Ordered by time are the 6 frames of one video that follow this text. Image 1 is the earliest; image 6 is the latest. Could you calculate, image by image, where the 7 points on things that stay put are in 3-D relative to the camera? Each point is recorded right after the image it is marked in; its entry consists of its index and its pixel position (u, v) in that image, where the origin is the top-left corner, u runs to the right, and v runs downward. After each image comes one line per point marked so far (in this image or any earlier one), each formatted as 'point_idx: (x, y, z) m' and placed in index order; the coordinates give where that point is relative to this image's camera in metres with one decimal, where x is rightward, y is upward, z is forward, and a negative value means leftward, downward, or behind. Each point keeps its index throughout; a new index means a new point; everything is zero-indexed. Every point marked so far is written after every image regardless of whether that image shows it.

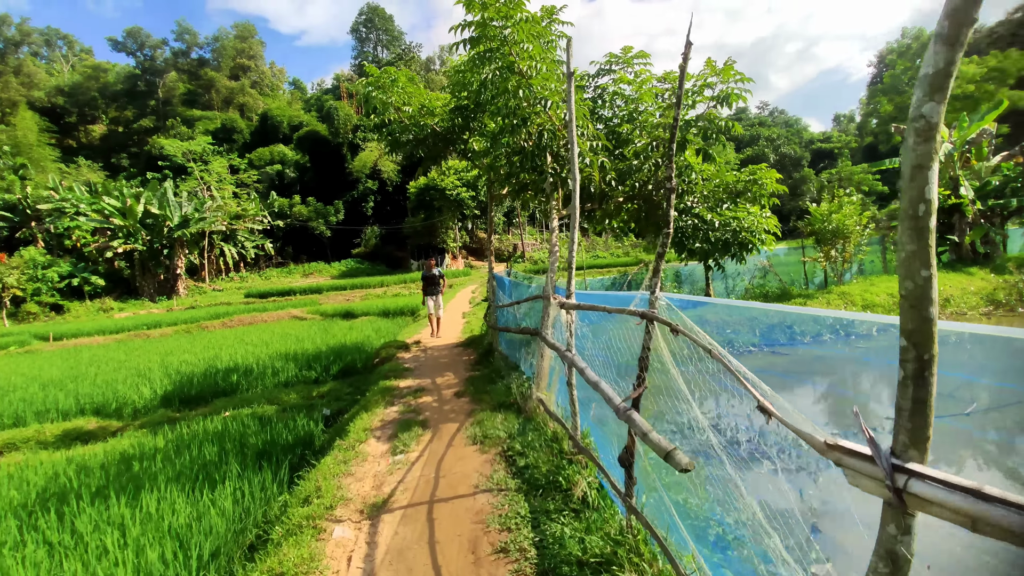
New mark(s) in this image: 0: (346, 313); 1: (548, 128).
0: (-4.7, -0.7, +15.8) m
1: (+0.3, +1.3, +4.3) m
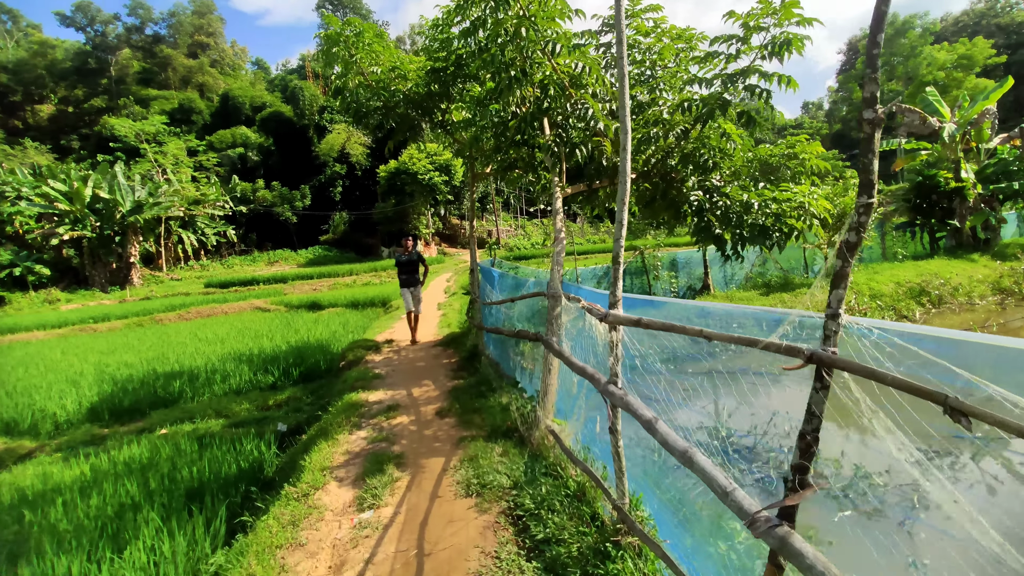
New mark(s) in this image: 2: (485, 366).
0: (-5.3, -0.4, +14.7) m
1: (+0.3, +1.3, +3.5) m
2: (-0.2, -0.6, +4.5) m
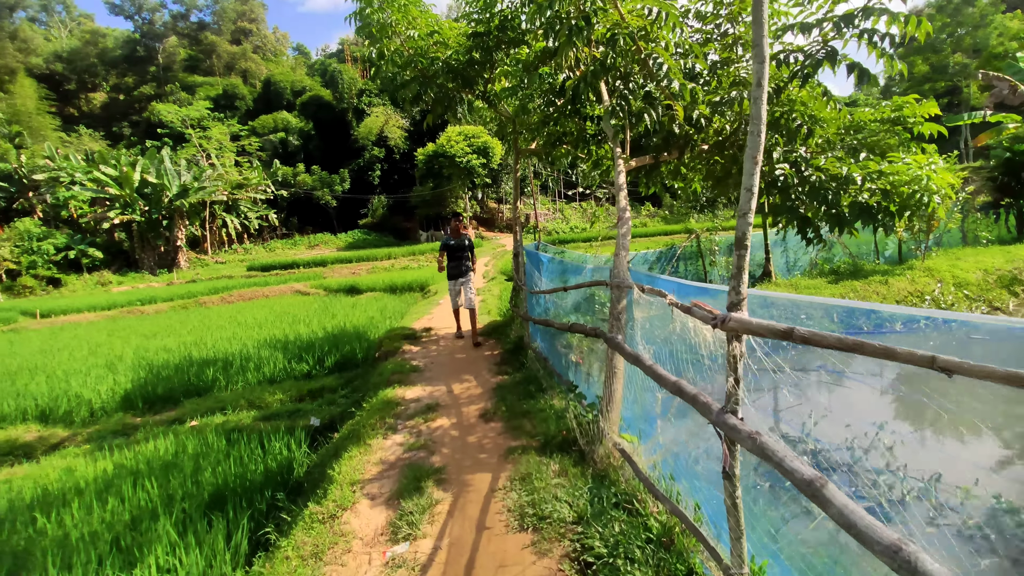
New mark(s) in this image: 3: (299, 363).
0: (-4.2, 0.0, +14.6) m
1: (+0.6, +1.4, +3.0) m
2: (+0.2, -0.5, +4.1) m
3: (-2.3, -0.8, +6.0) m
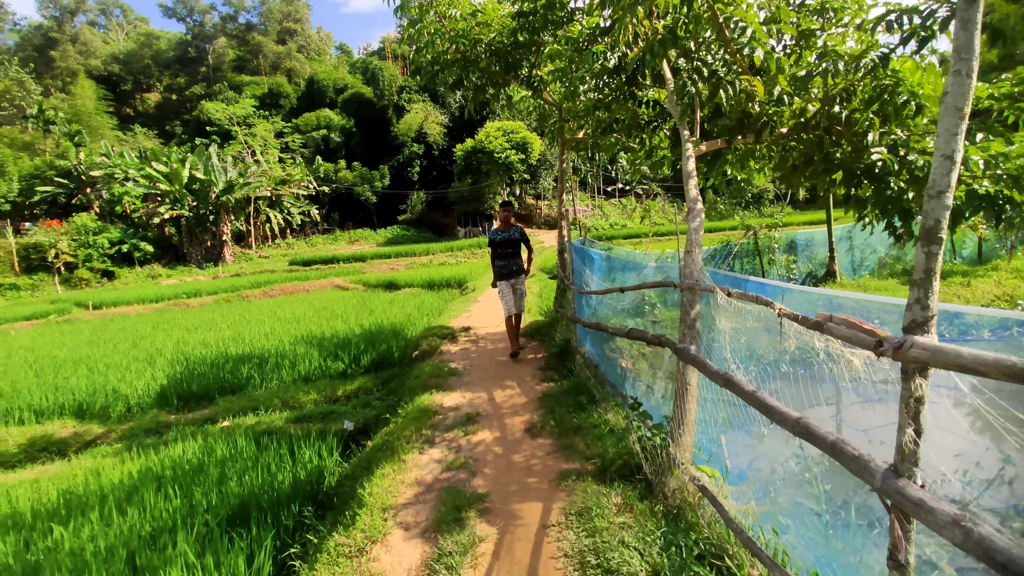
0: (-3.2, +0.1, +14.5) m
1: (+0.8, +1.4, +2.6) m
2: (+0.5, -0.5, +3.7) m
3: (-1.9, -0.8, +5.9) m
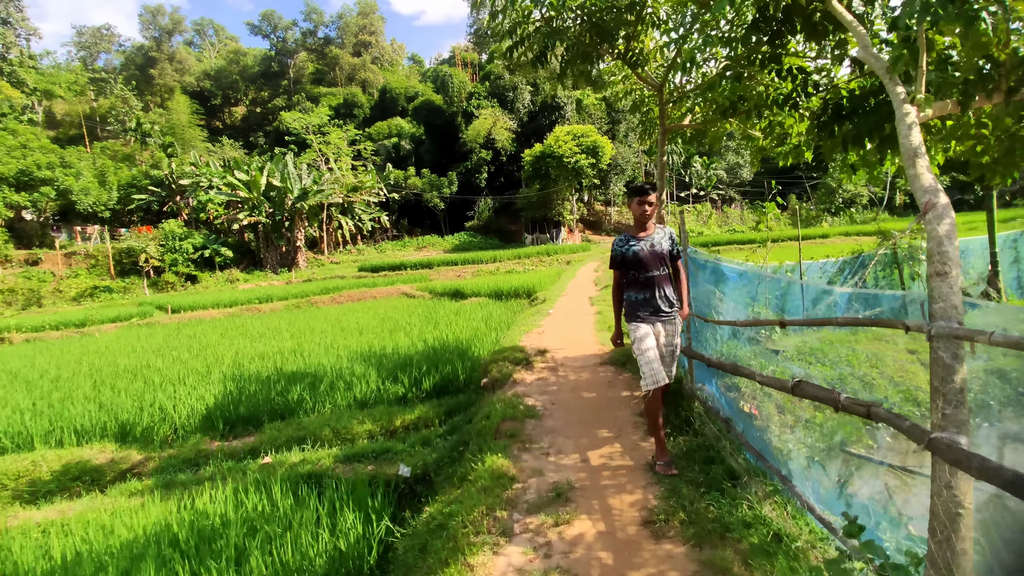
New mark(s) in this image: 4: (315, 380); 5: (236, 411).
0: (-1.4, -0.1, +14.0) m
1: (+1.2, +1.2, +1.7) m
2: (+1.0, -0.7, +2.8) m
3: (-1.1, -0.9, +5.2) m
4: (-1.9, -0.9, +5.4) m
5: (-2.4, -1.1, +4.9) m
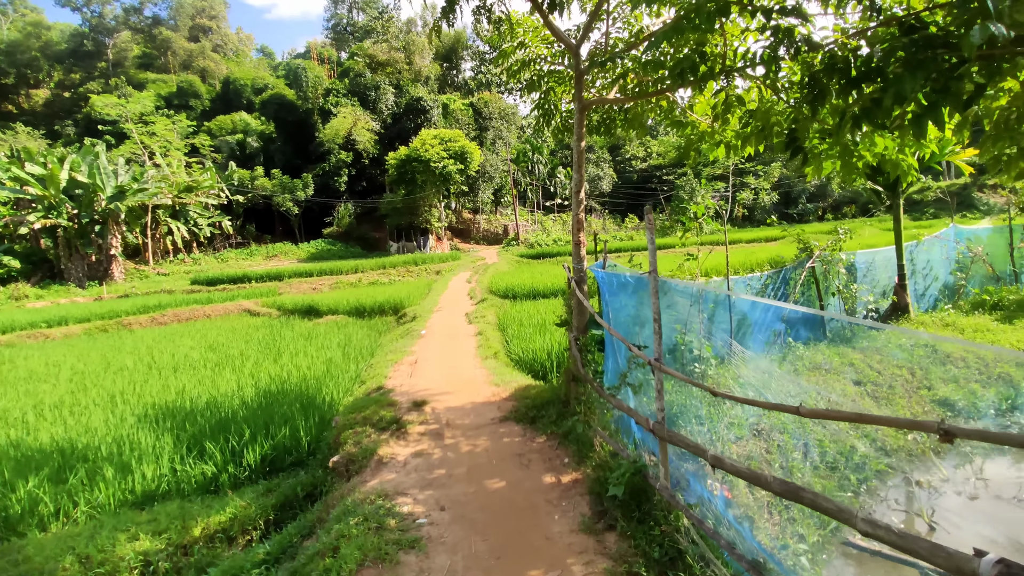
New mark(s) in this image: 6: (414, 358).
0: (-4.4, -0.5, +12.0) m
1: (+1.1, +1.1, +0.7) m
2: (+0.6, -0.8, +1.7) m
3: (-2.0, -1.1, +3.5) m
4: (-2.8, -1.1, +3.6) m
5: (-3.2, -1.3, +2.9) m
6: (-1.1, -0.8, +6.2) m
